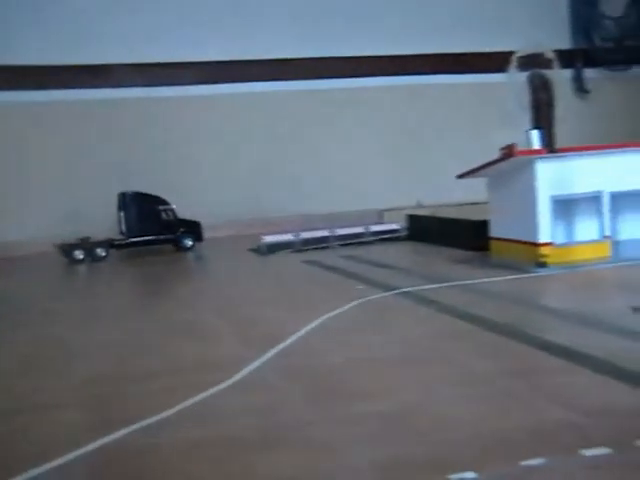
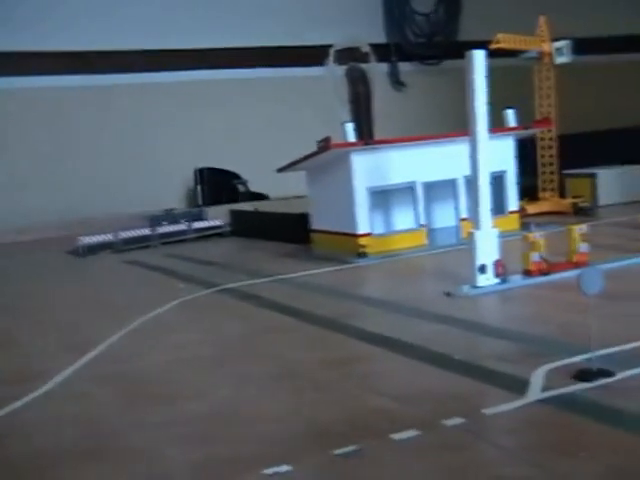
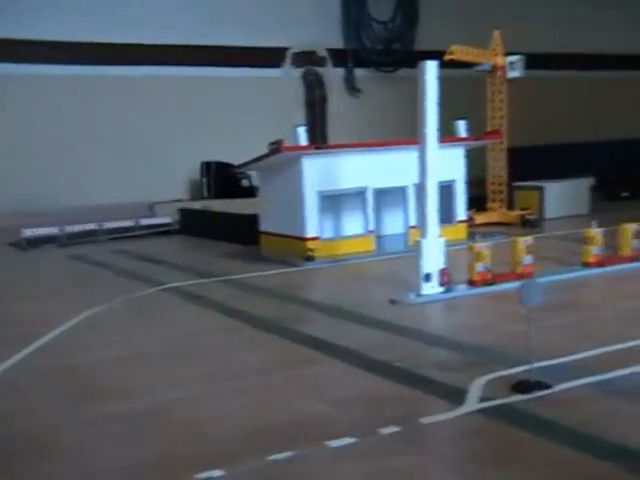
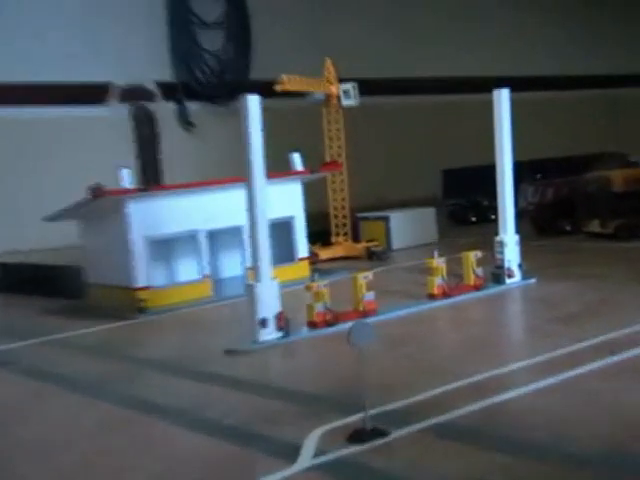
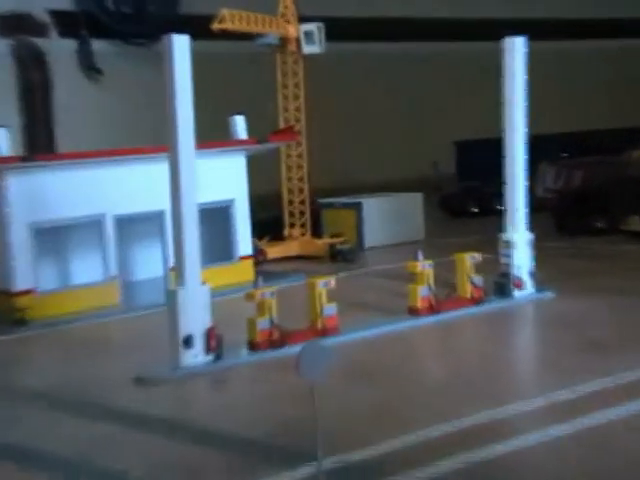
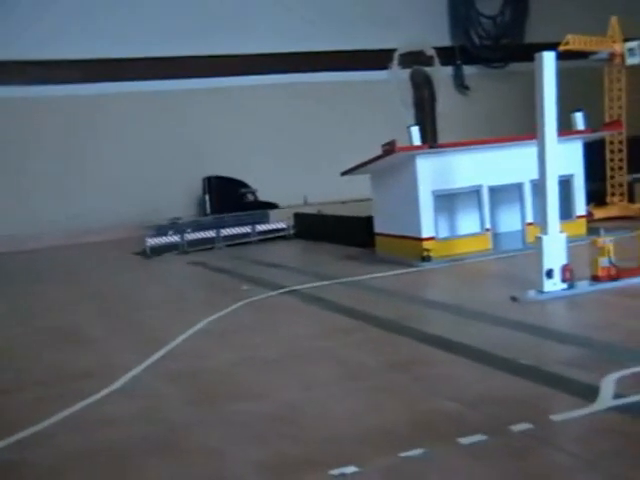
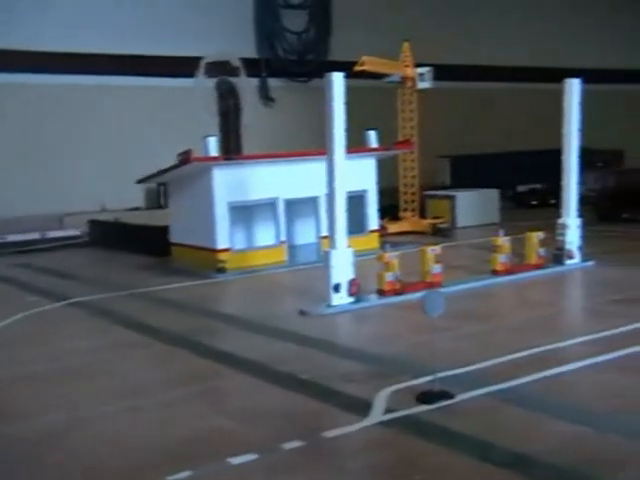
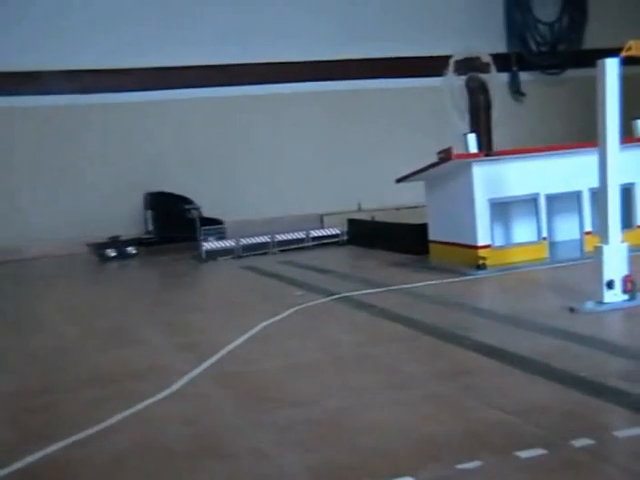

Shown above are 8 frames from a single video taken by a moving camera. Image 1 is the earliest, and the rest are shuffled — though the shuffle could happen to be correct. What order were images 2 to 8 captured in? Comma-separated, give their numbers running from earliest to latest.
8, 6, 2, 3, 7, 4, 5
